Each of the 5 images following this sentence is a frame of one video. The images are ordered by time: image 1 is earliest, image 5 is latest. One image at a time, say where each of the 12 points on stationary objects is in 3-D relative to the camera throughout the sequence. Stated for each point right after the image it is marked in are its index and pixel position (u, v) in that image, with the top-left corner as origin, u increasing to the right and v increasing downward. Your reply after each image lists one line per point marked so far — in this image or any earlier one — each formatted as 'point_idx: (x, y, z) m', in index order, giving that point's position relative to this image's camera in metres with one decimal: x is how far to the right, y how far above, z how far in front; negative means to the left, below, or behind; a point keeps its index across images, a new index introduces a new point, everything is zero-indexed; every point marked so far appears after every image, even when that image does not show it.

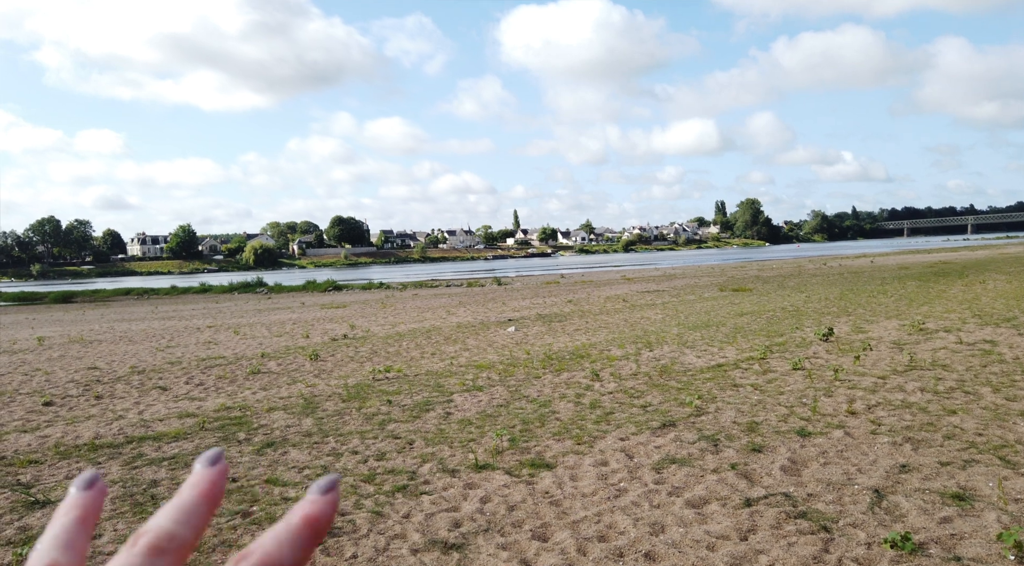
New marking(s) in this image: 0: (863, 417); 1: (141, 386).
0: (+4.7, -1.8, +10.8) m
1: (-8.4, -2.3, +18.3) m
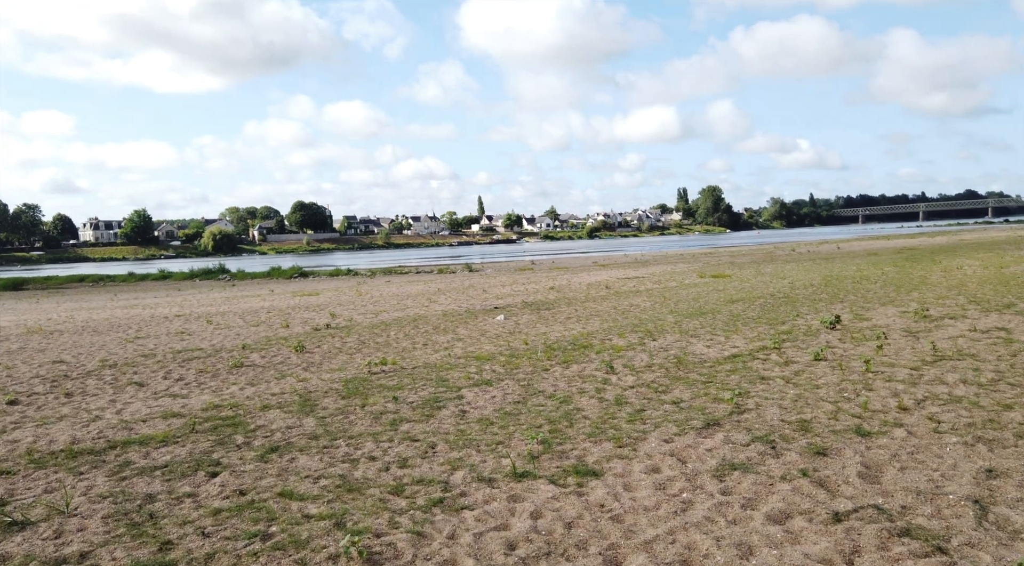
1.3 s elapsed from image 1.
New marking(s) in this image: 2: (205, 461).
0: (+5.1, -1.6, +10.1) m
1: (-8.3, -2.1, +17.0) m
2: (-3.8, -2.2, +10.0) m
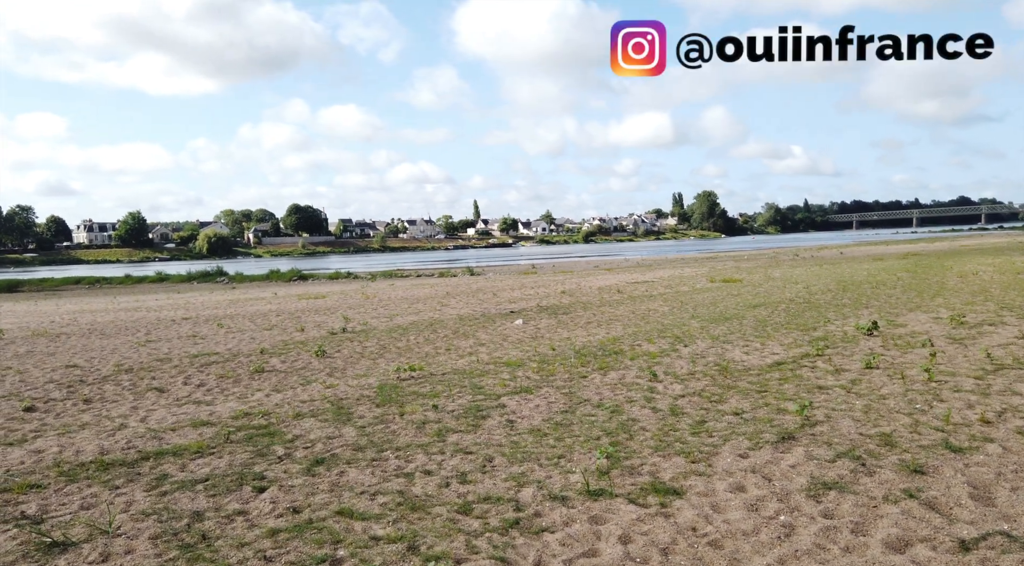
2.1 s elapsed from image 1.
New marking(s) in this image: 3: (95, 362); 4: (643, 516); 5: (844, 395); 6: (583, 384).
0: (+5.8, -1.7, +9.5) m
1: (-7.7, -2.1, +16.4) m
2: (-3.1, -2.2, +9.4) m
3: (-10.2, -1.9, +19.8) m
4: (+1.2, -2.1, +7.4) m
5: (+4.8, -1.6, +11.9) m
6: (+1.3, -1.8, +14.6) m
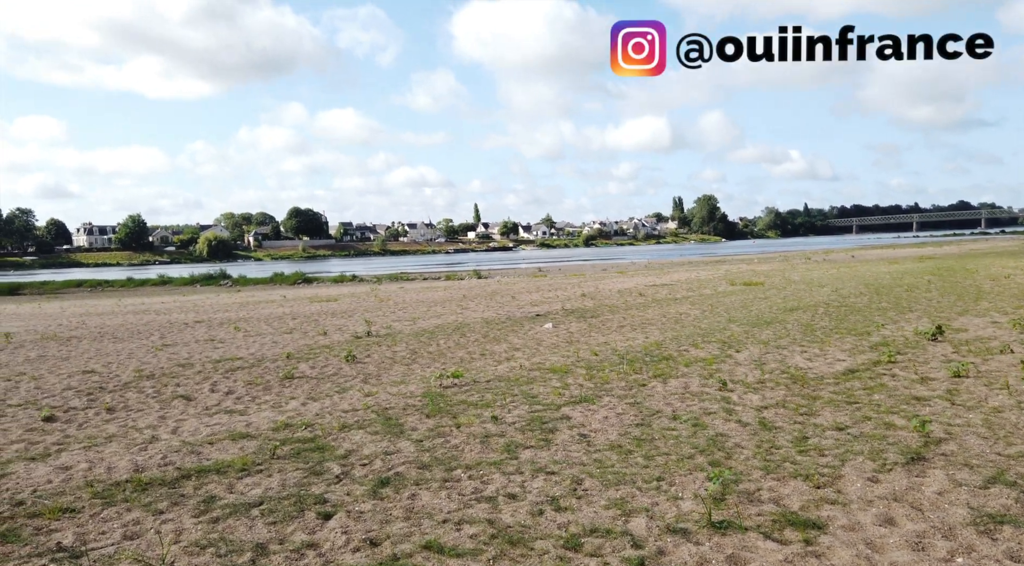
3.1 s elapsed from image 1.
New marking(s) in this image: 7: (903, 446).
0: (+6.8, -1.7, +8.5) m
1: (-6.7, -2.1, +15.3) m
2: (-2.1, -2.2, +8.4) m
3: (-9.2, -2.0, +18.7) m
4: (+2.1, -2.1, +6.3) m
5: (+5.8, -1.7, +10.8) m
6: (+2.2, -1.8, +13.5) m
7: (+4.2, -1.8, +8.9) m
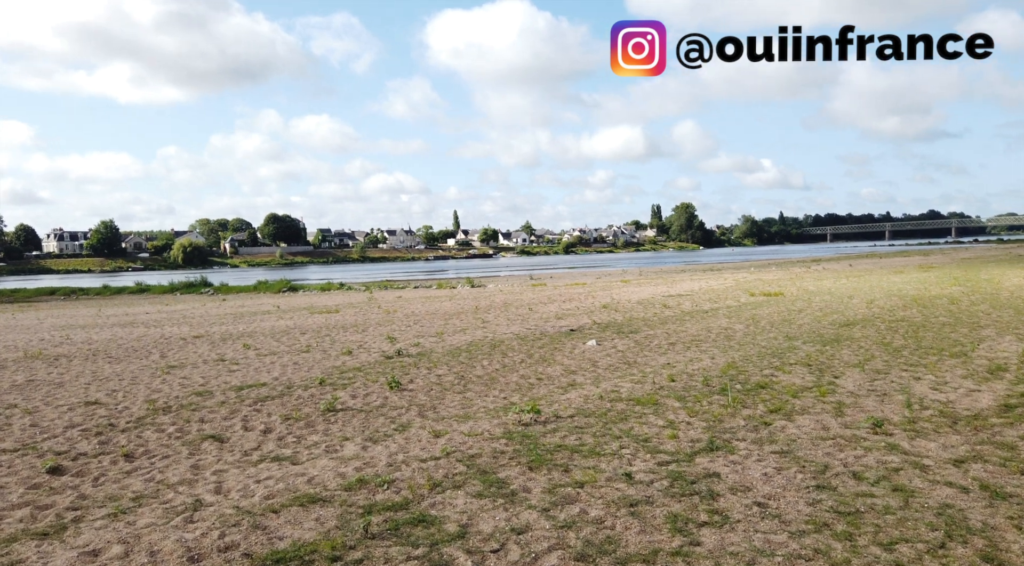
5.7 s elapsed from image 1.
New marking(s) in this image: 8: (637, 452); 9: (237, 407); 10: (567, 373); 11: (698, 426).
0: (+8.4, -2.0, +6.3) m
1: (-5.2, -2.4, +12.8) m
2: (-0.4, -2.5, +6.0) m
3: (-7.8, -2.3, +16.2) m
4: (+3.9, -2.3, +4.0) m
5: (+7.4, -1.9, +8.6) m
6: (+3.8, -2.1, +11.3) m
7: (+5.9, -2.0, +6.7) m
8: (+1.7, -2.2, +10.8) m
9: (-5.1, -2.3, +15.1) m
10: (+1.2, -2.0, +18.6) m
11: (+2.8, -2.2, +12.3) m
